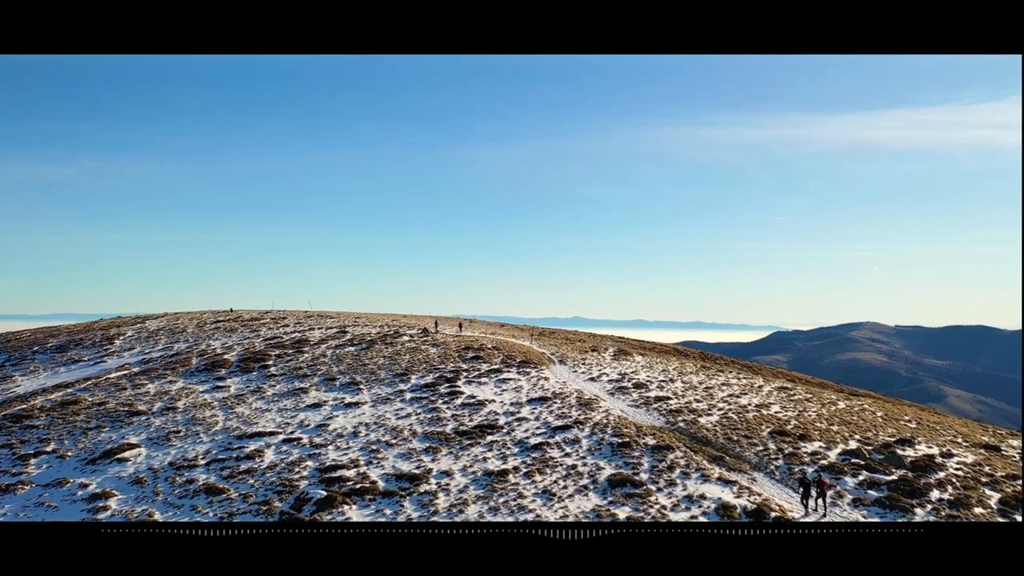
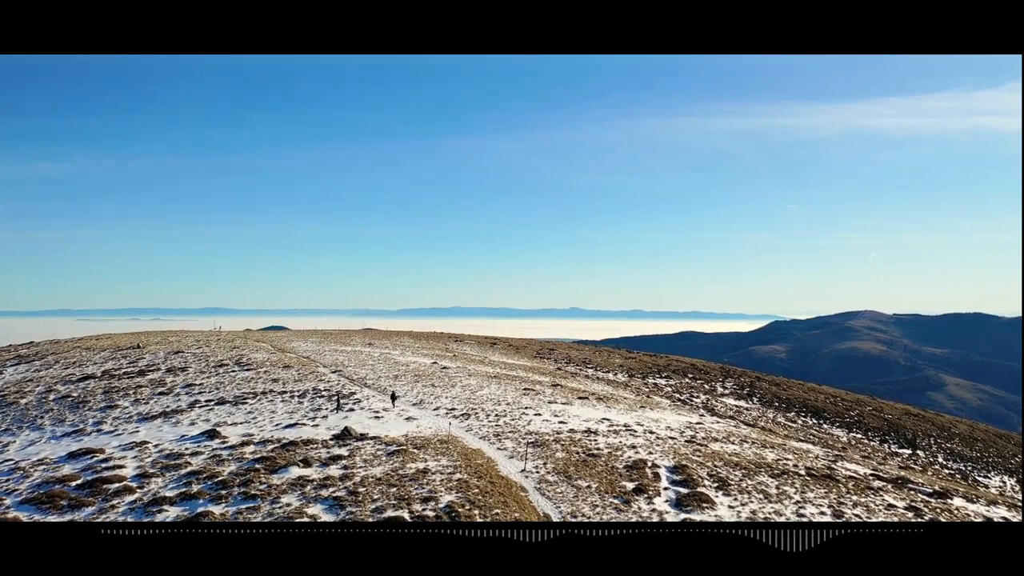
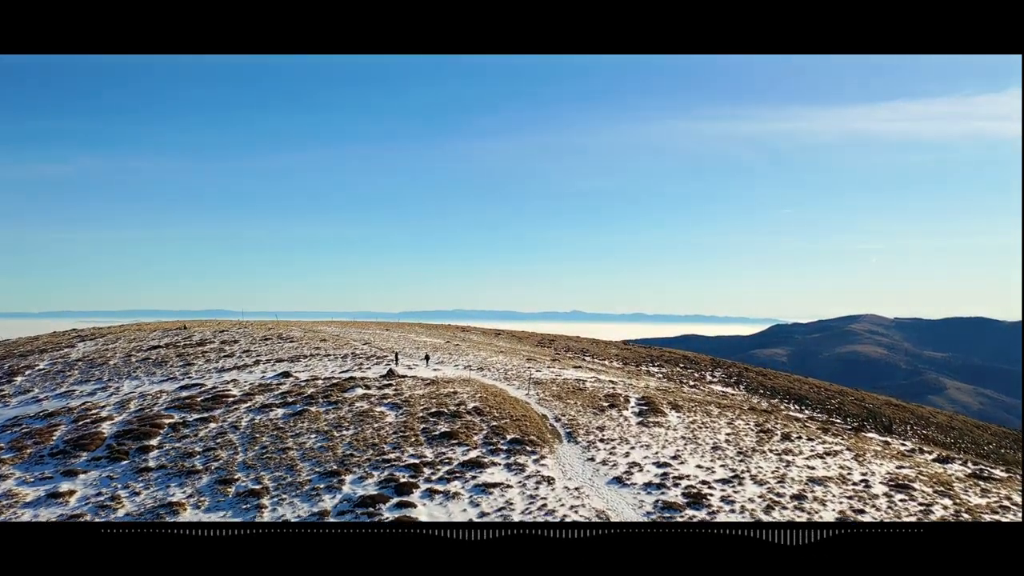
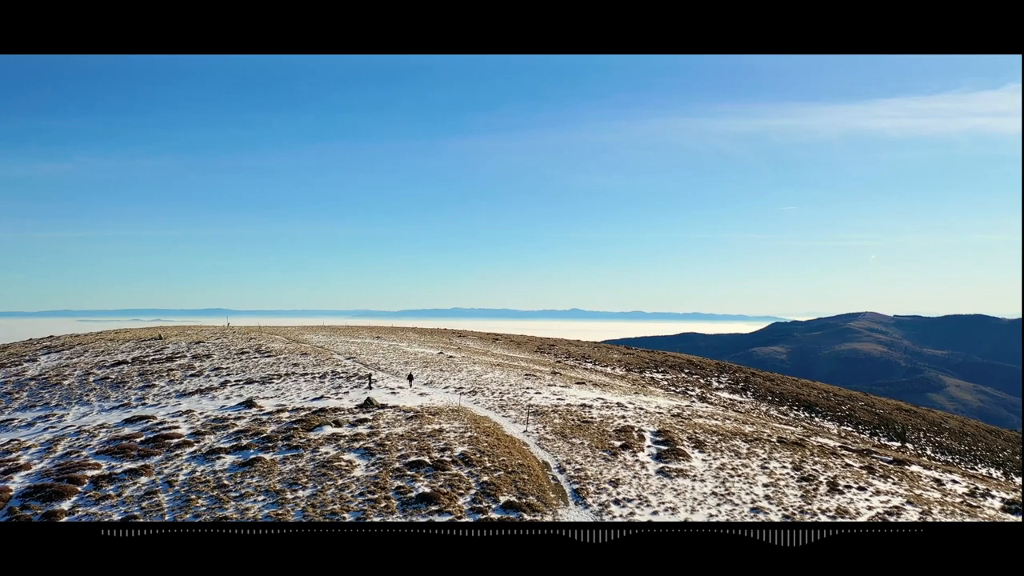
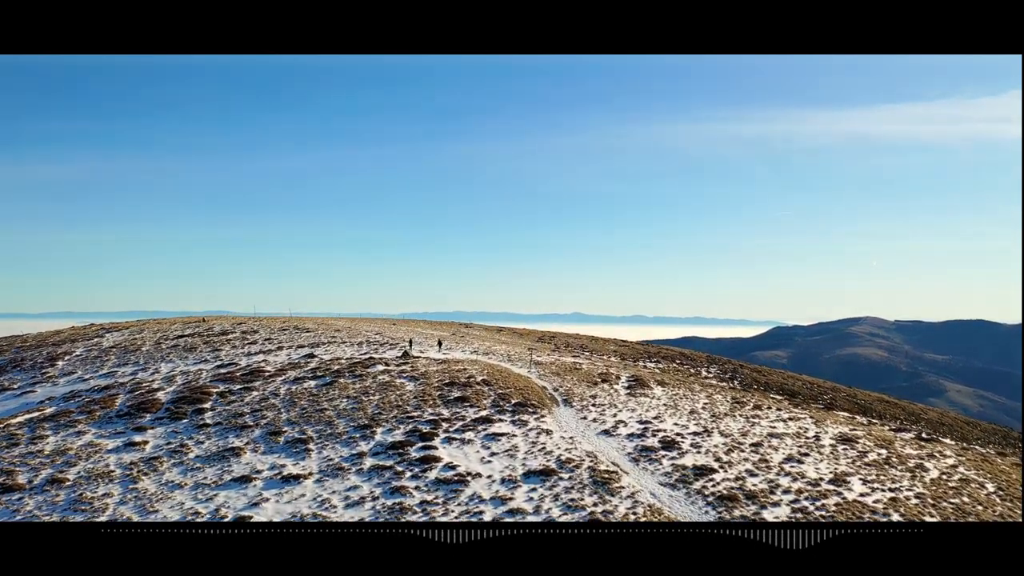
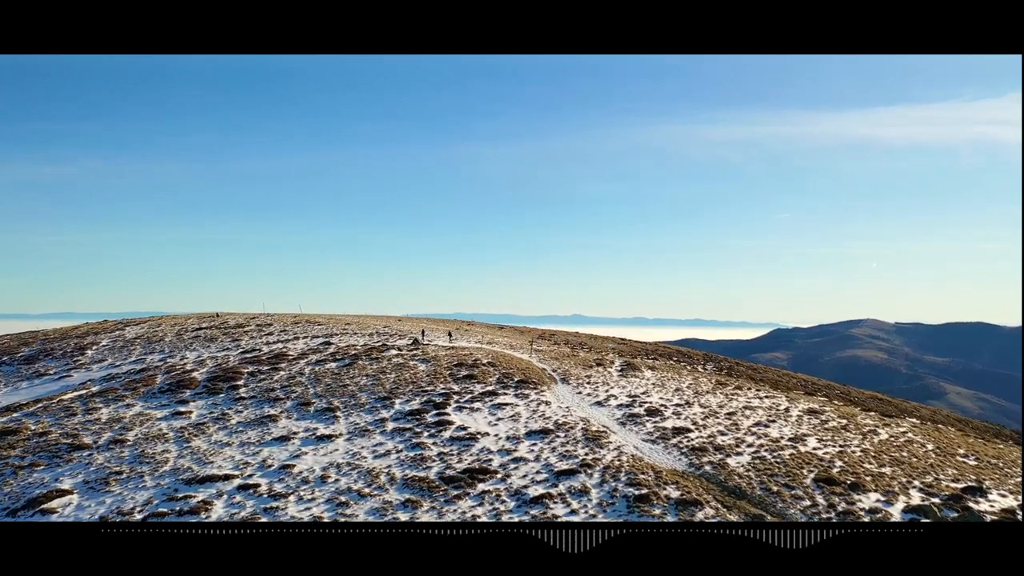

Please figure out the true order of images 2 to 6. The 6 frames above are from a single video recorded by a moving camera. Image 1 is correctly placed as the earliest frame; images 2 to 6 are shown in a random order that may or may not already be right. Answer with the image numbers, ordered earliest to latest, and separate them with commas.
6, 5, 3, 4, 2
